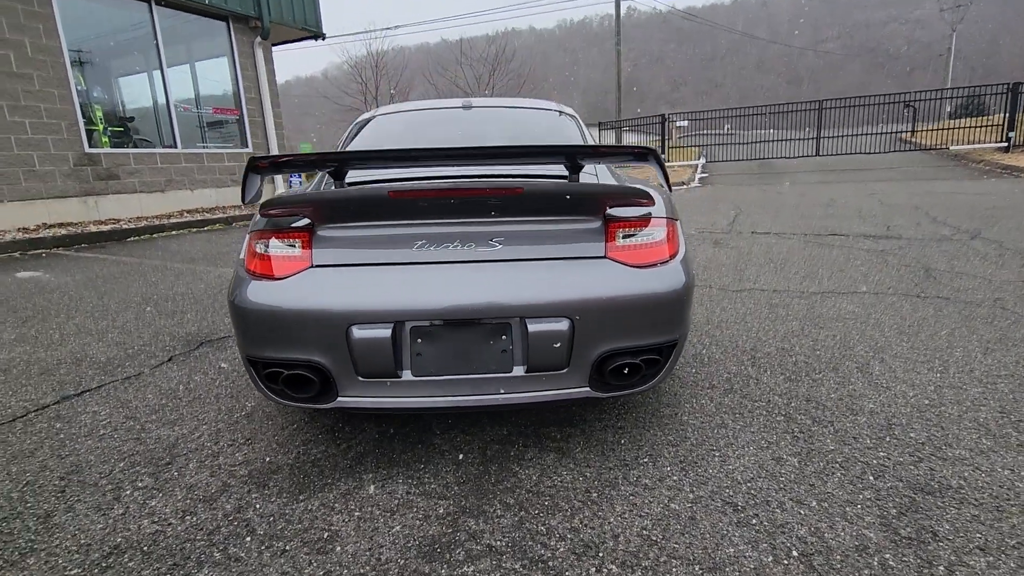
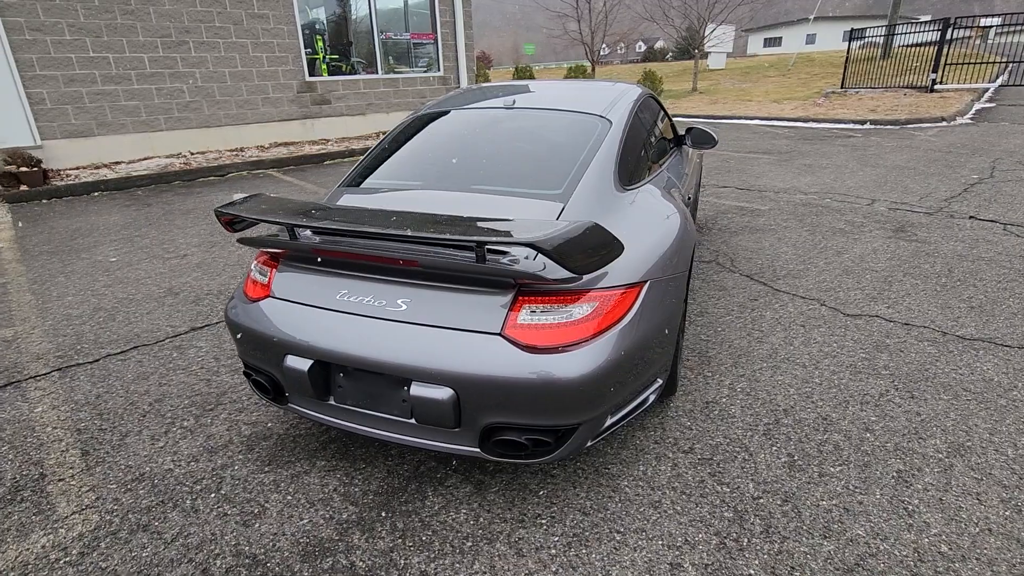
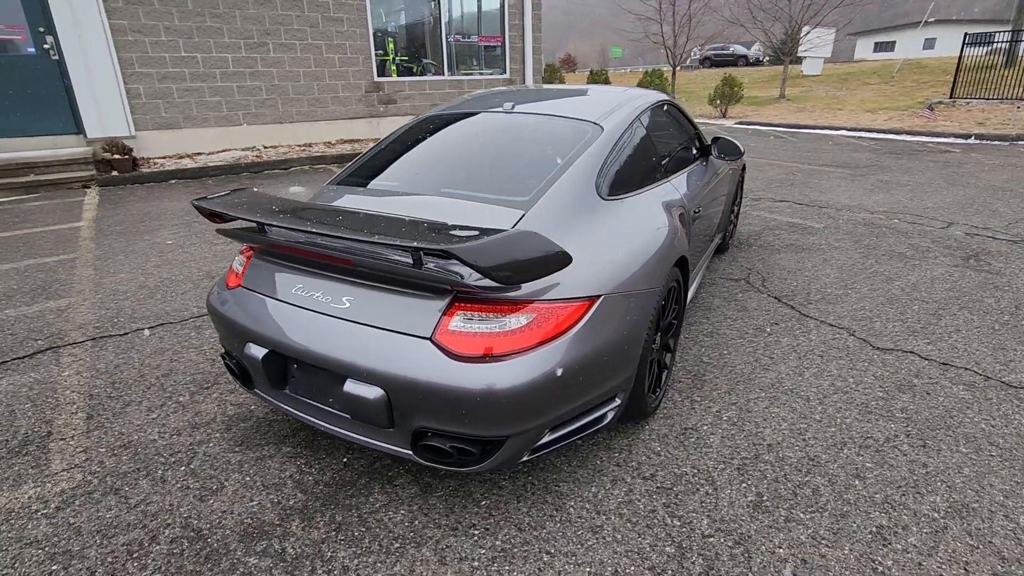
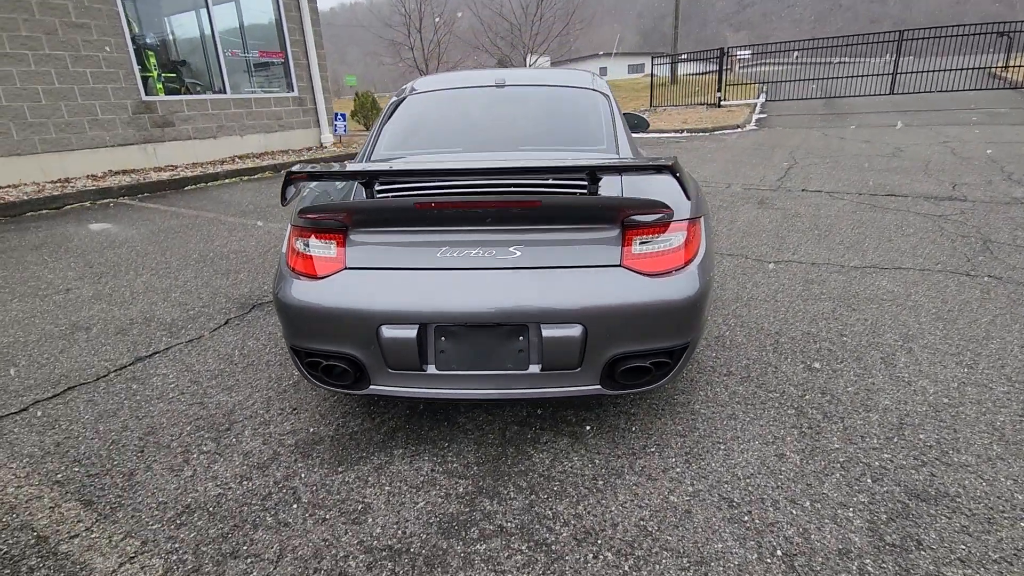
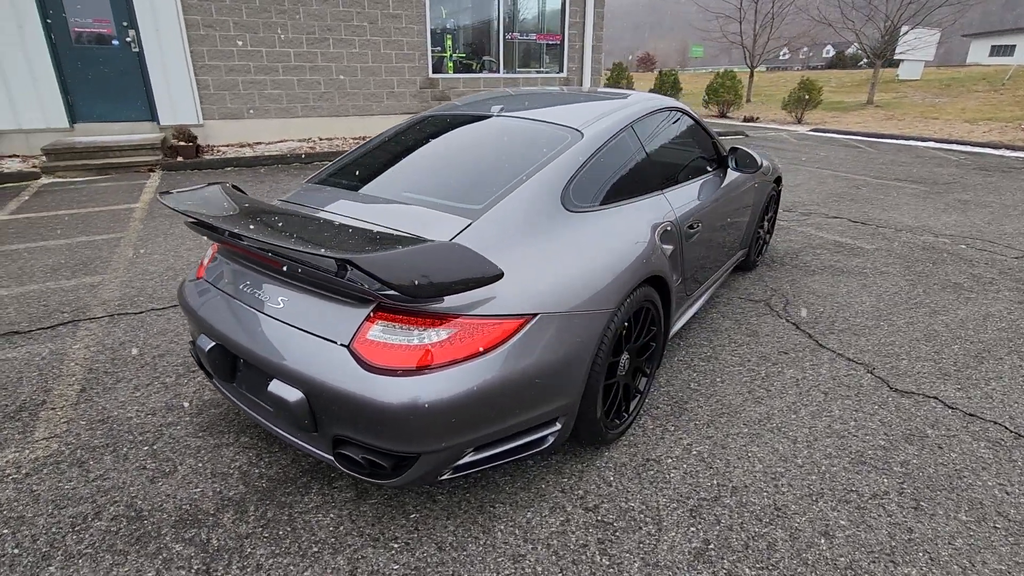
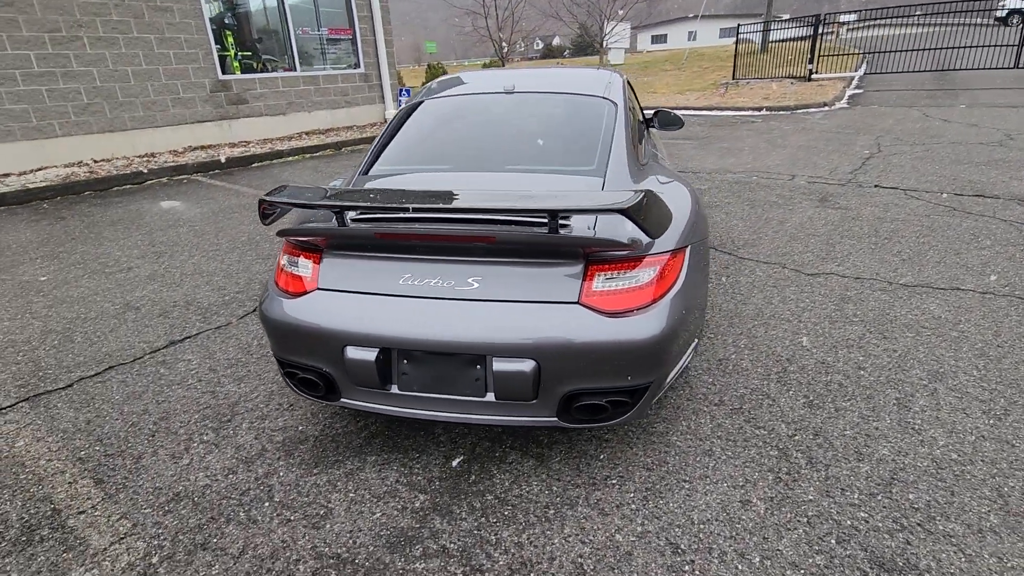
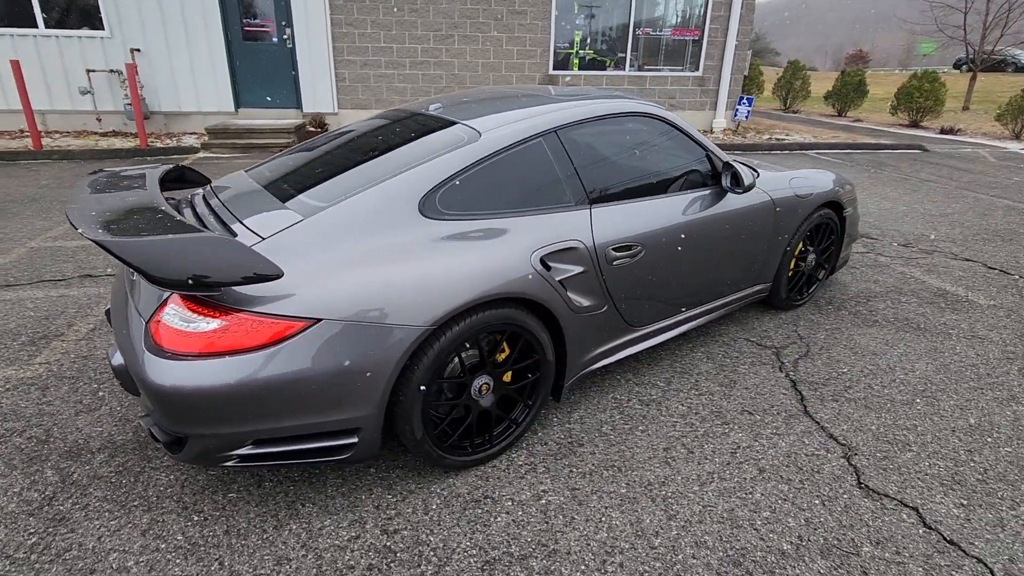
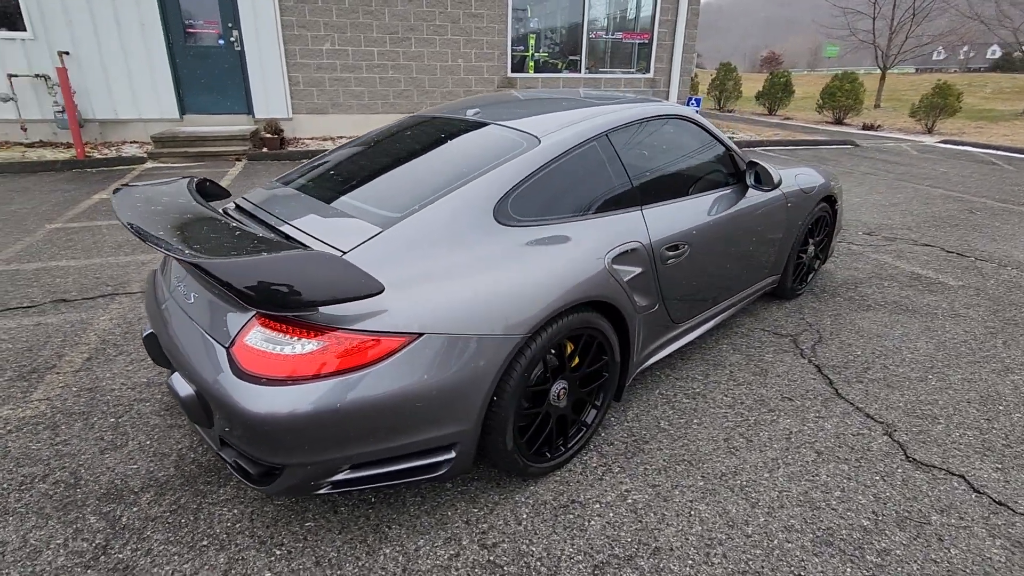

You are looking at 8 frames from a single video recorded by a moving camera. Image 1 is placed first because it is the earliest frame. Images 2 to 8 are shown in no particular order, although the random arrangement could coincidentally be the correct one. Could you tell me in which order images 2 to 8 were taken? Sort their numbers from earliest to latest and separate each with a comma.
4, 6, 2, 3, 5, 8, 7
